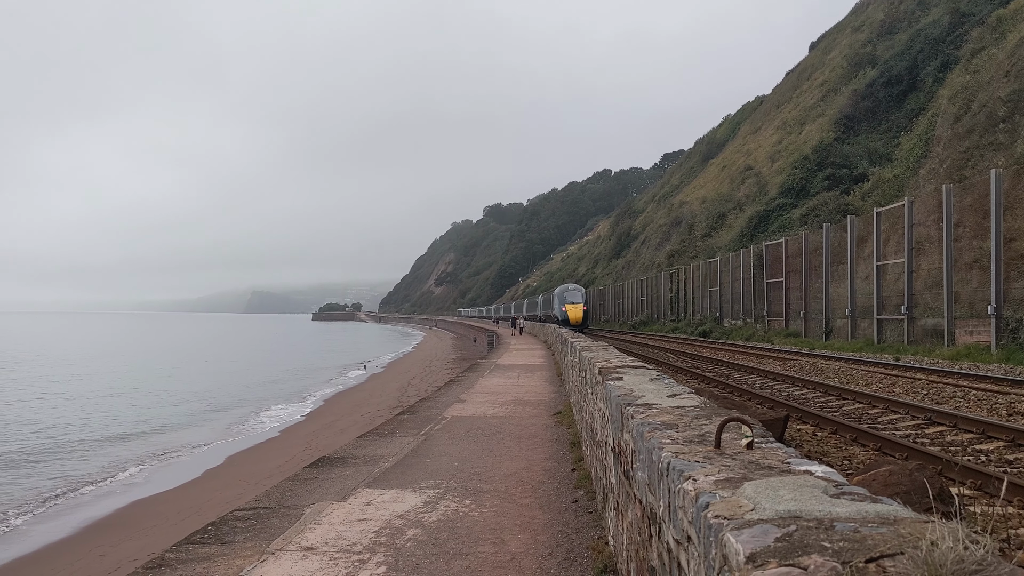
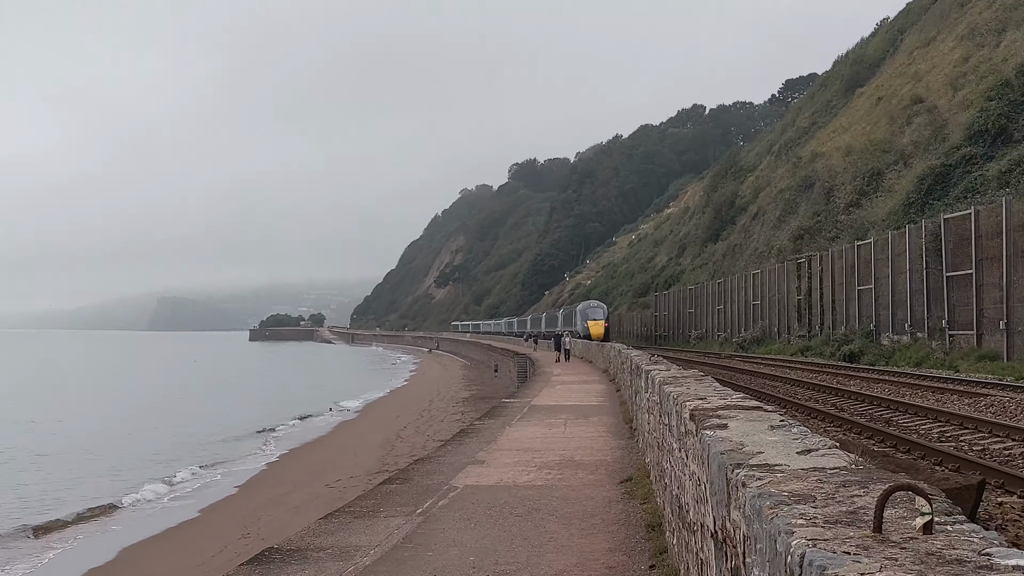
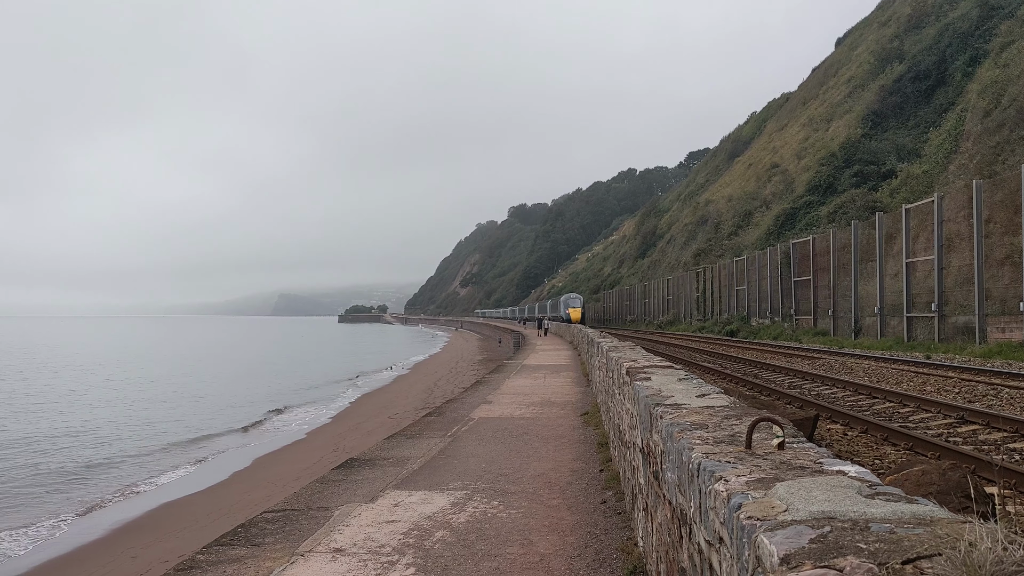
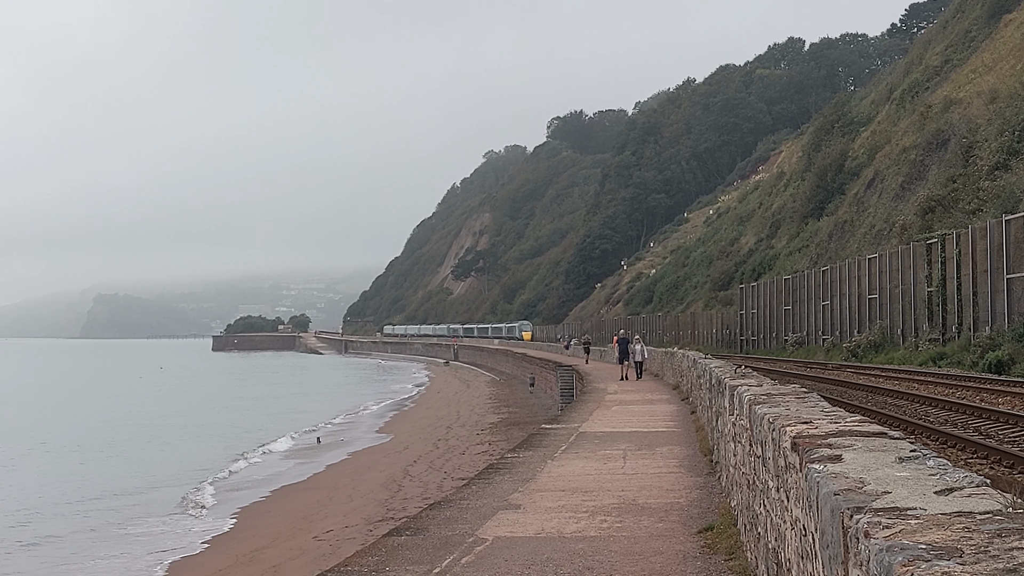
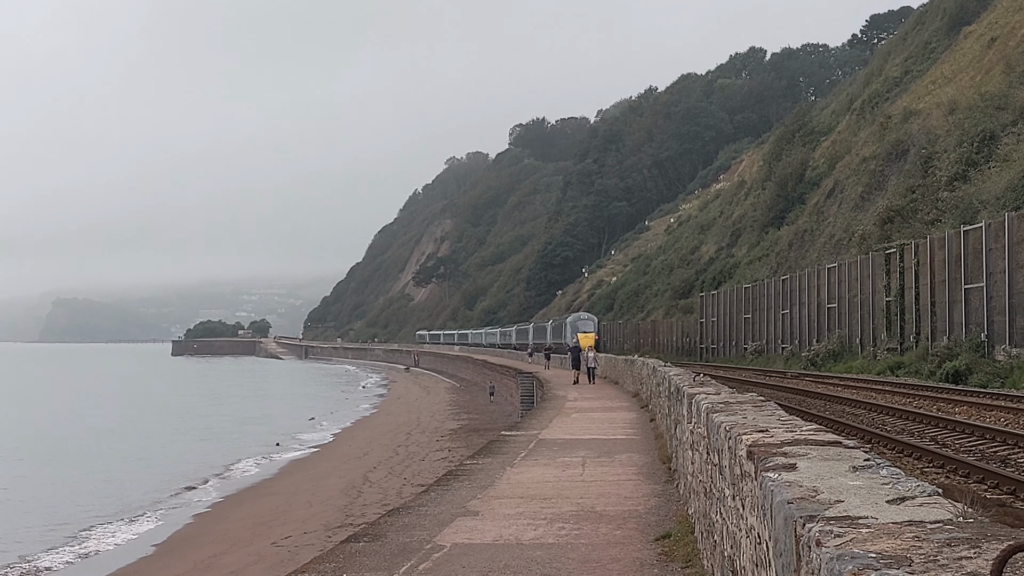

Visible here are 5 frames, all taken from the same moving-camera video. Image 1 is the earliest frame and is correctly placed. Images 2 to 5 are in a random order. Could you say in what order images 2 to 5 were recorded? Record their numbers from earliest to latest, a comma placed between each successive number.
3, 2, 5, 4
